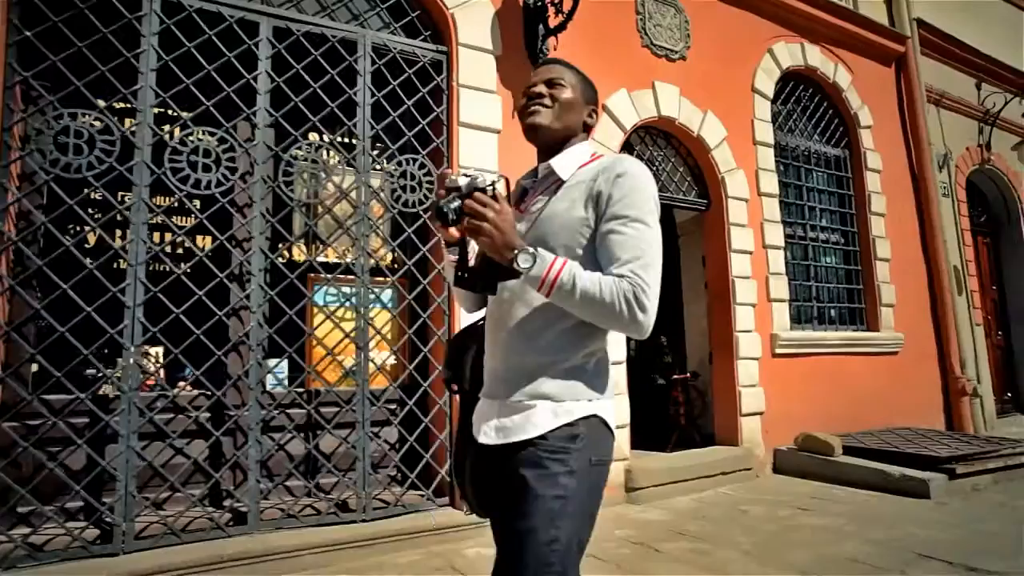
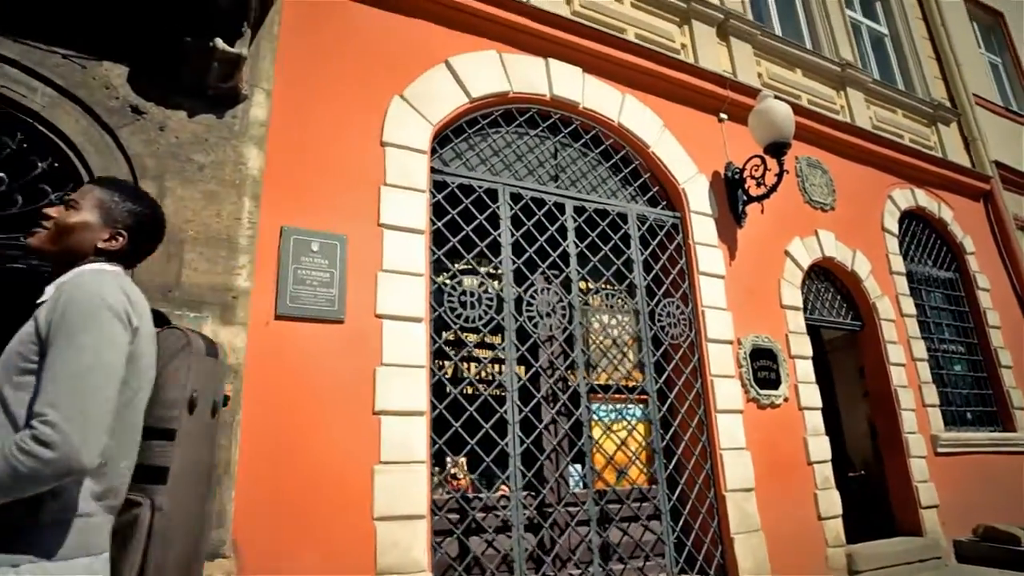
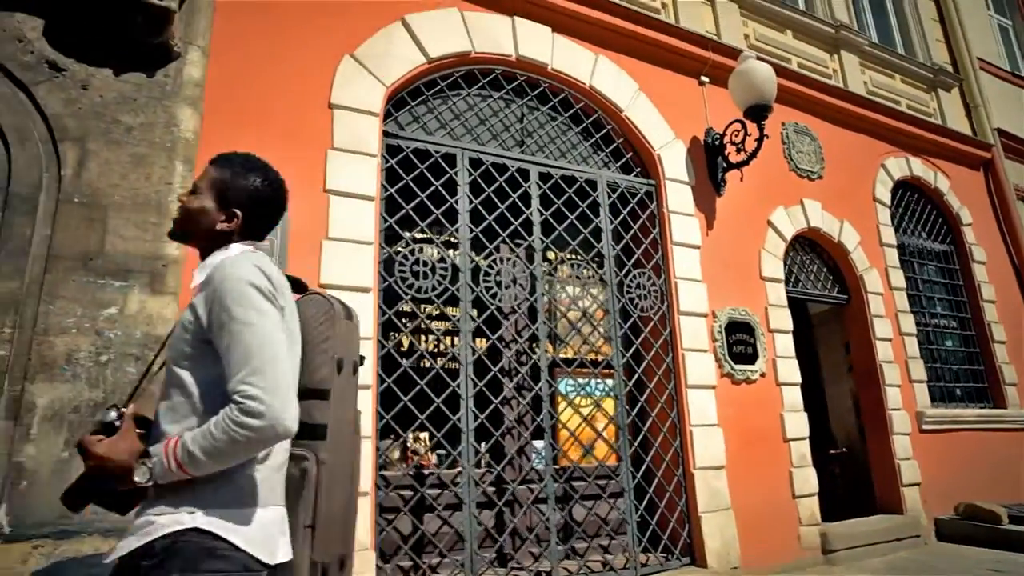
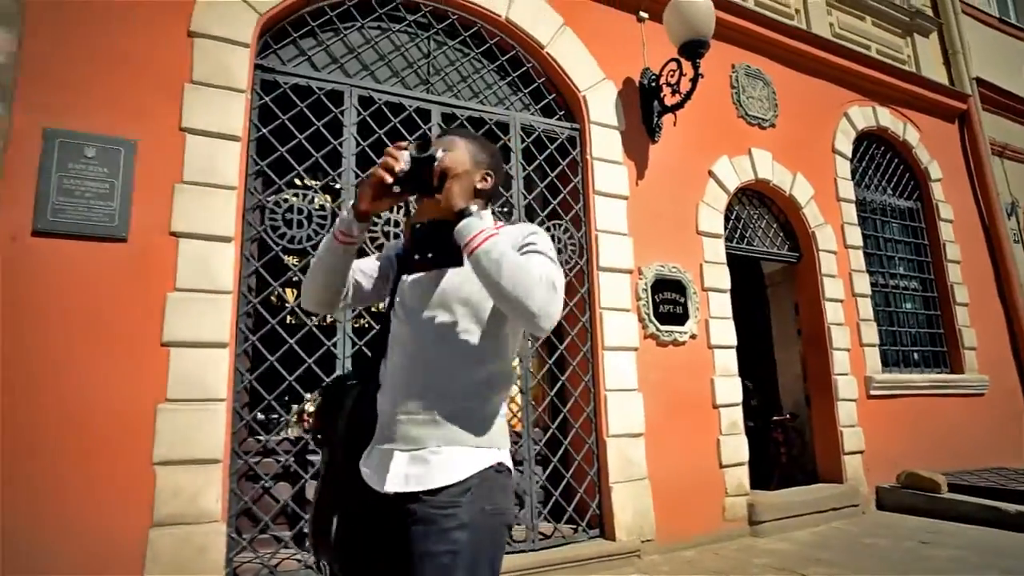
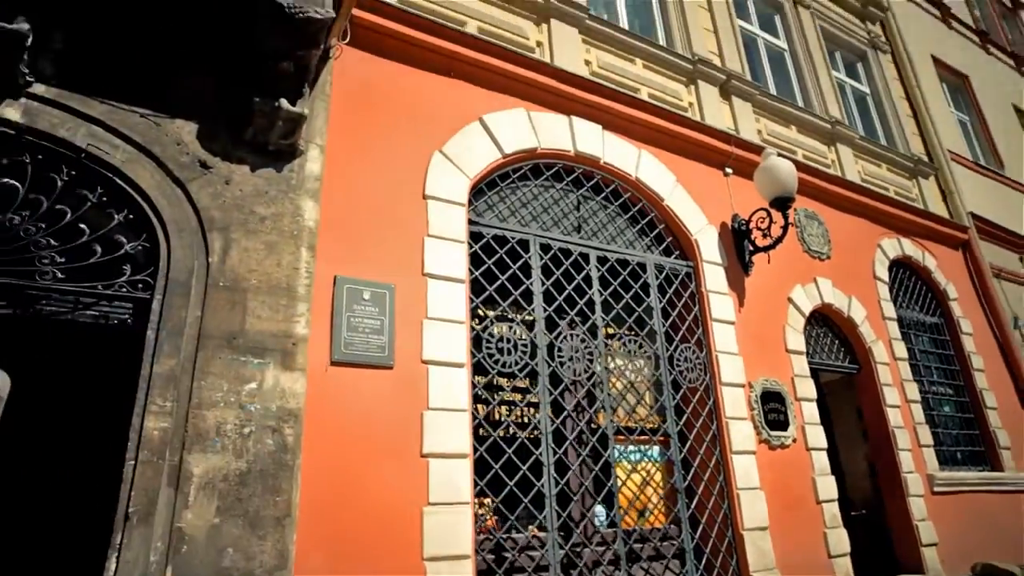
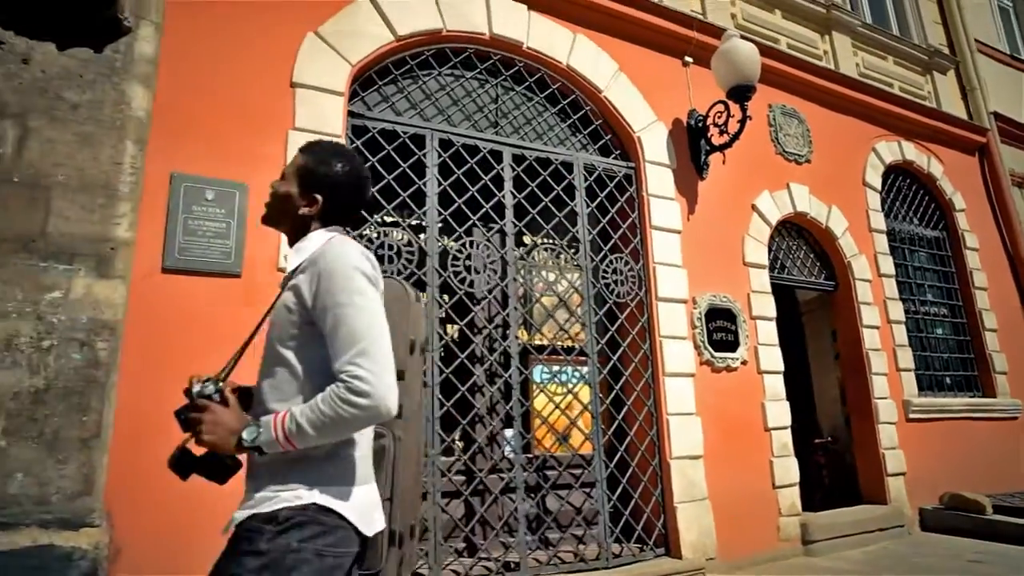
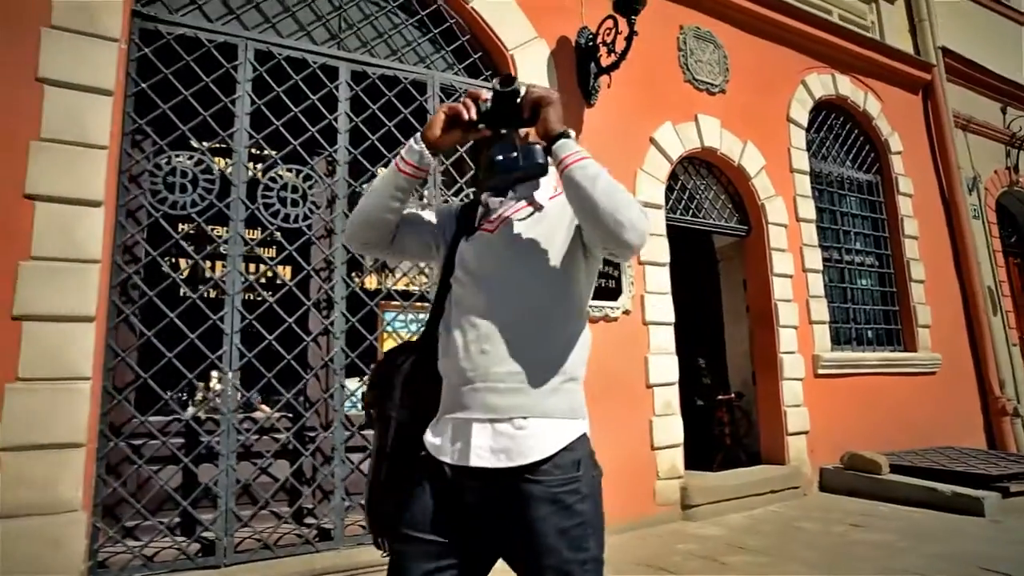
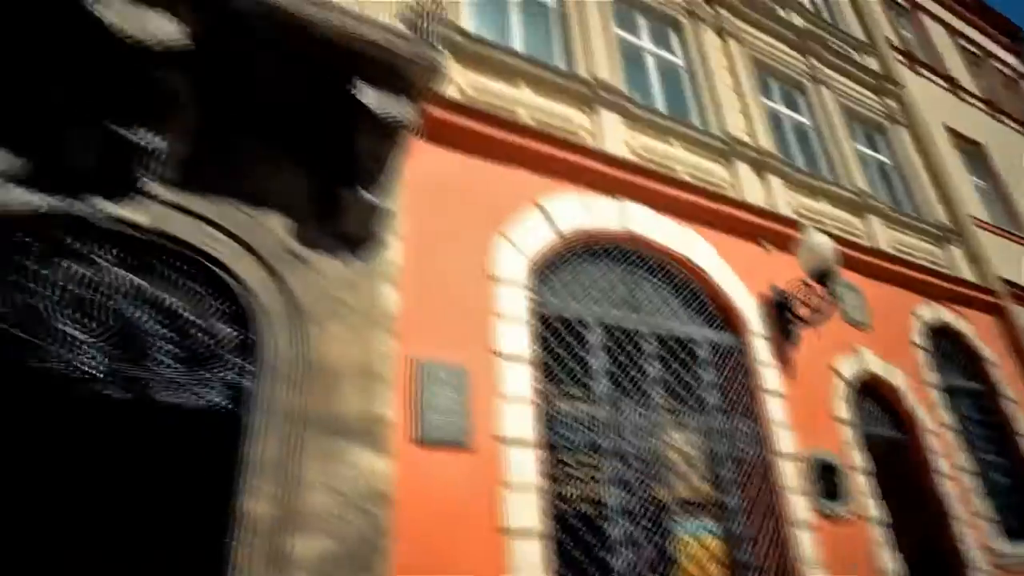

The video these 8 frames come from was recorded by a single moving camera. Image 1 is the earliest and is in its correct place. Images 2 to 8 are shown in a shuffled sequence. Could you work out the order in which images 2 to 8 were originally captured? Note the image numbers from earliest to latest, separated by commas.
7, 4, 6, 3, 2, 5, 8
